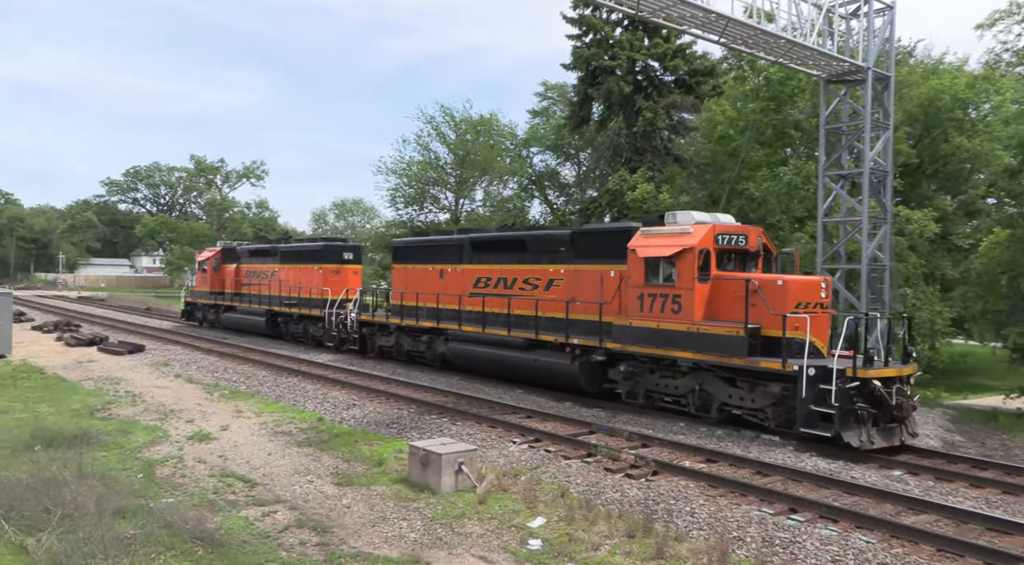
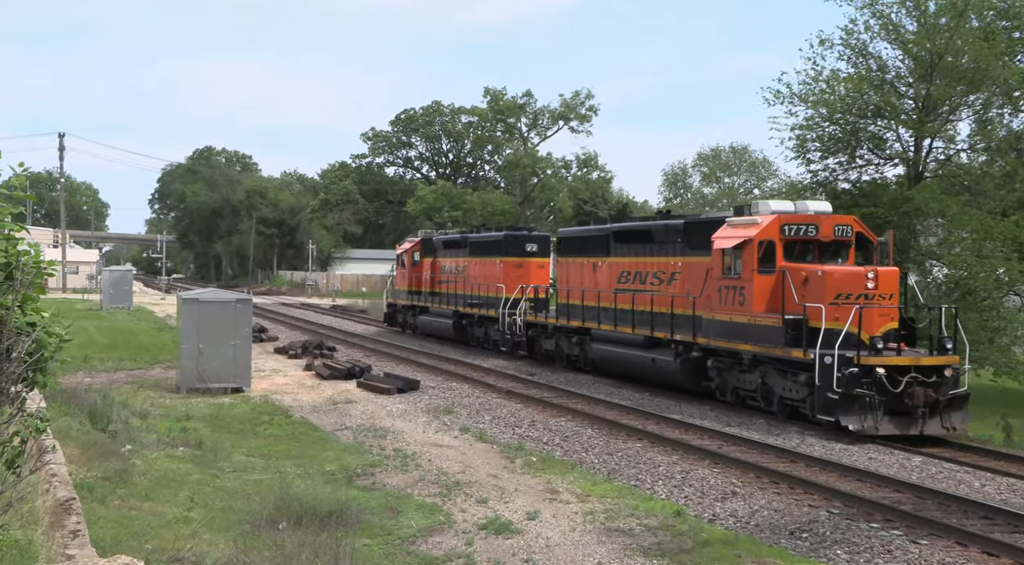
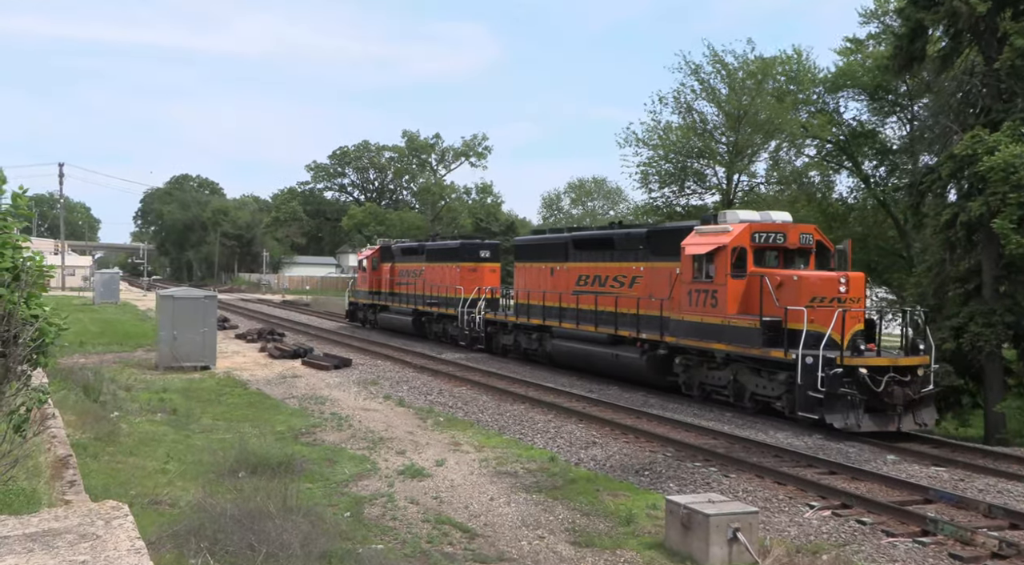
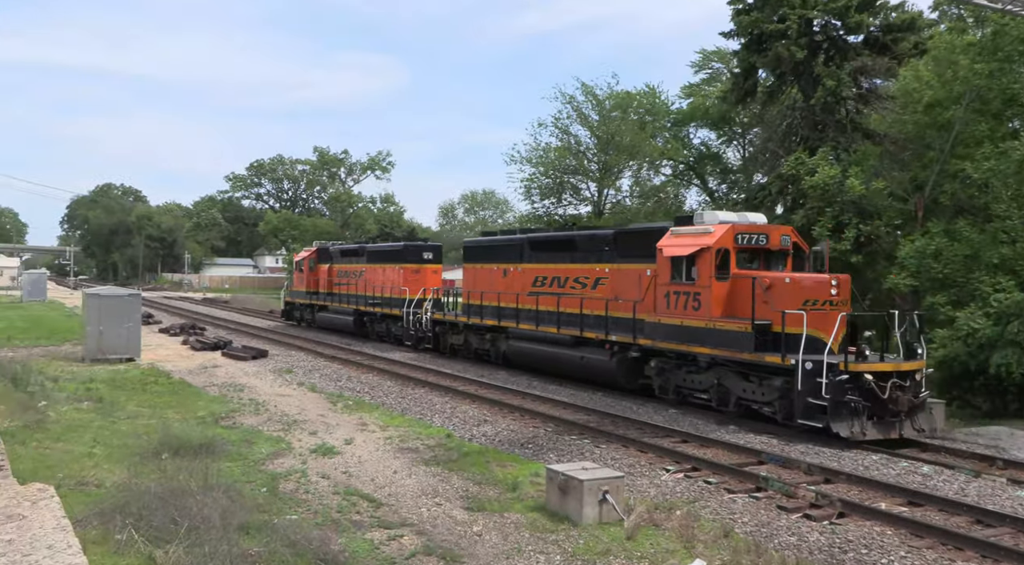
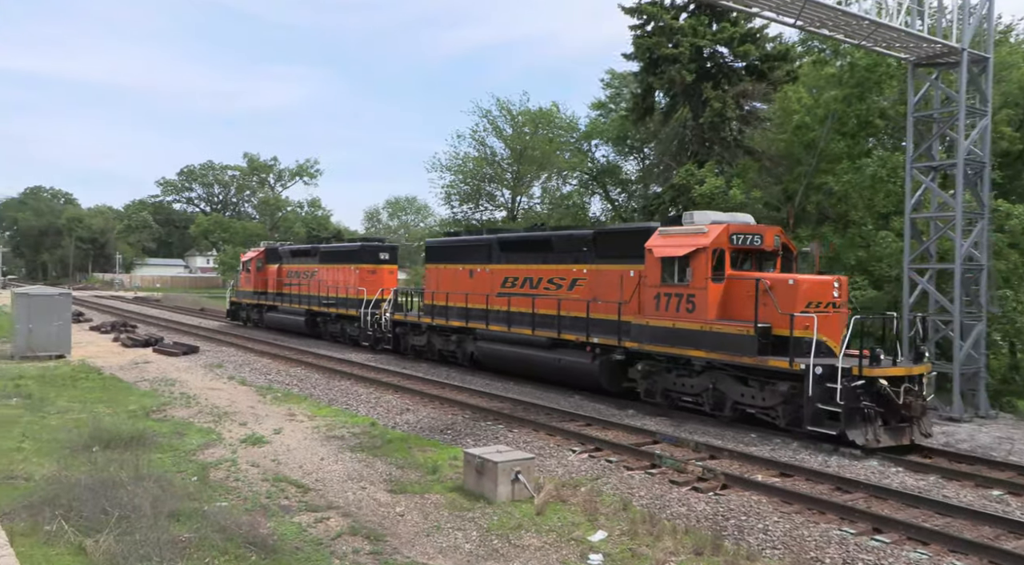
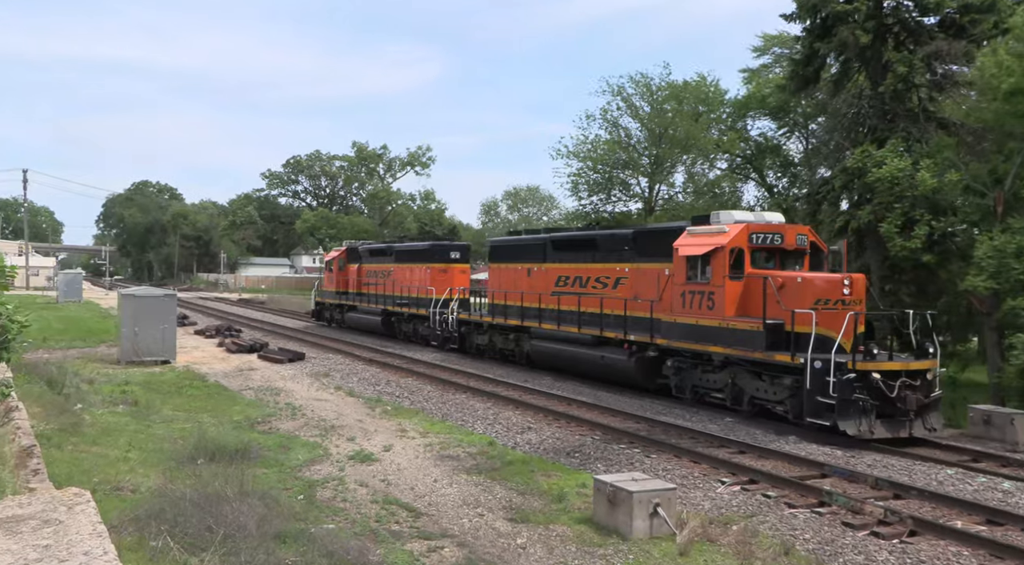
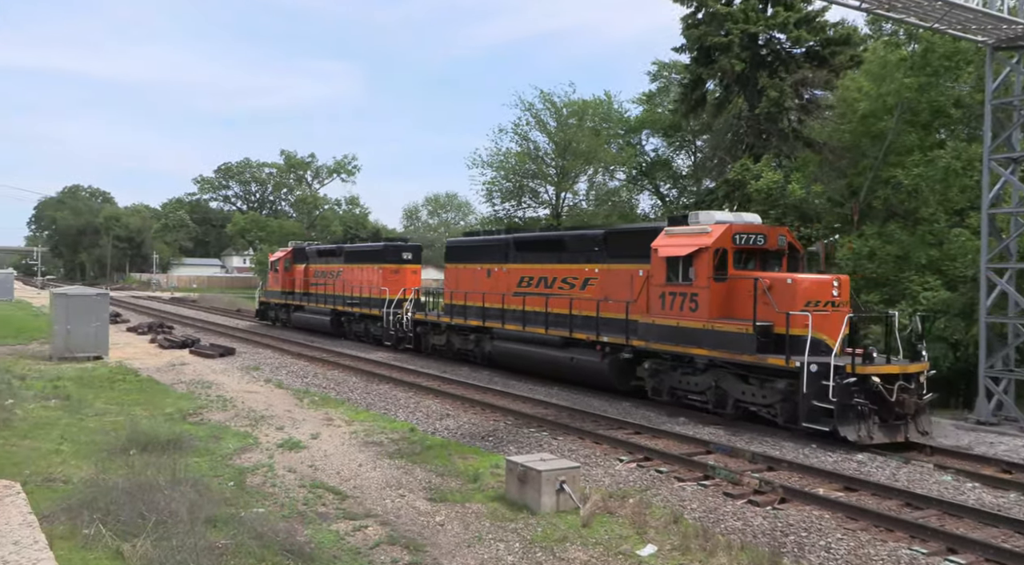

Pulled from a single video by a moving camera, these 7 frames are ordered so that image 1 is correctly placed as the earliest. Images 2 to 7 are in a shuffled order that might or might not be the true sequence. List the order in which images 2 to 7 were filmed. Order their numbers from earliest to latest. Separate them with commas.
5, 7, 4, 6, 3, 2
